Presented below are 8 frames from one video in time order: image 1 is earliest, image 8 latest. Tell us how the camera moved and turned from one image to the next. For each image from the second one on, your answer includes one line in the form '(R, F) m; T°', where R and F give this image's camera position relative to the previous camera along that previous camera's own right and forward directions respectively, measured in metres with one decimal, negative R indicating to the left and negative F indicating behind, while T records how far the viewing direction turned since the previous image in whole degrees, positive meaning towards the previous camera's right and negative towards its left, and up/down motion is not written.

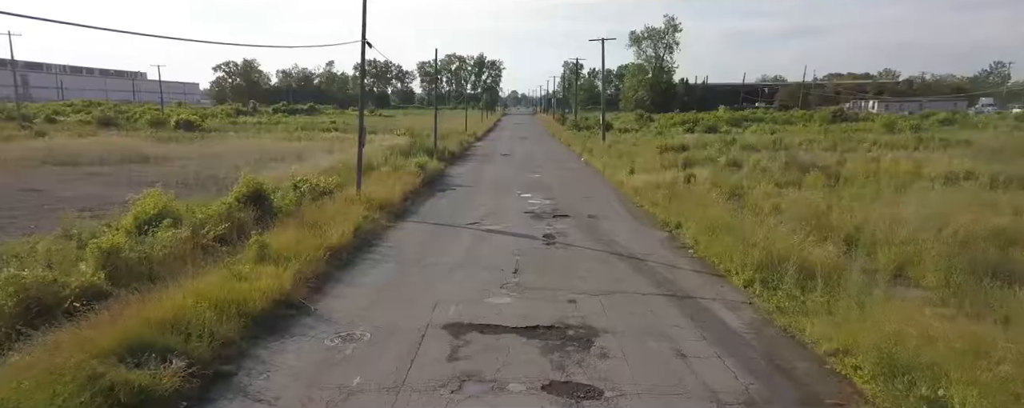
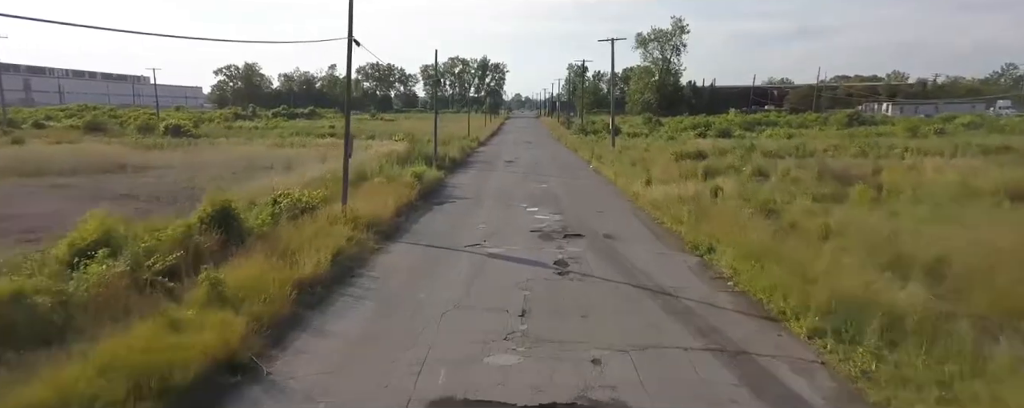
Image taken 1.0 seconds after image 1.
(0.0, +2.1) m; 0°
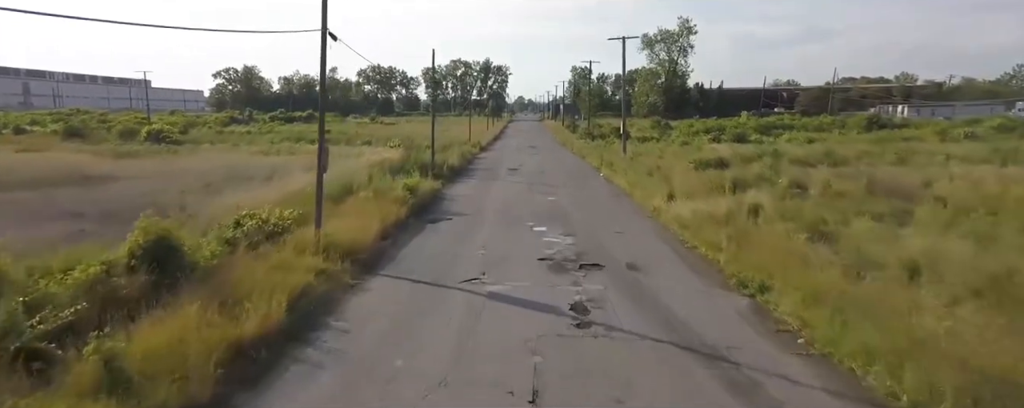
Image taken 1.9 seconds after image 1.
(0.0, +2.6) m; 0°
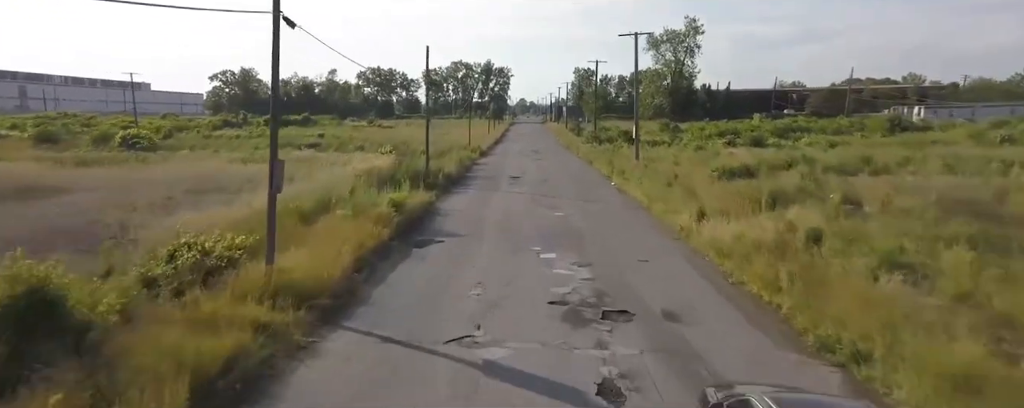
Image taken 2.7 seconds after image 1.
(0.0, +3.0) m; 0°
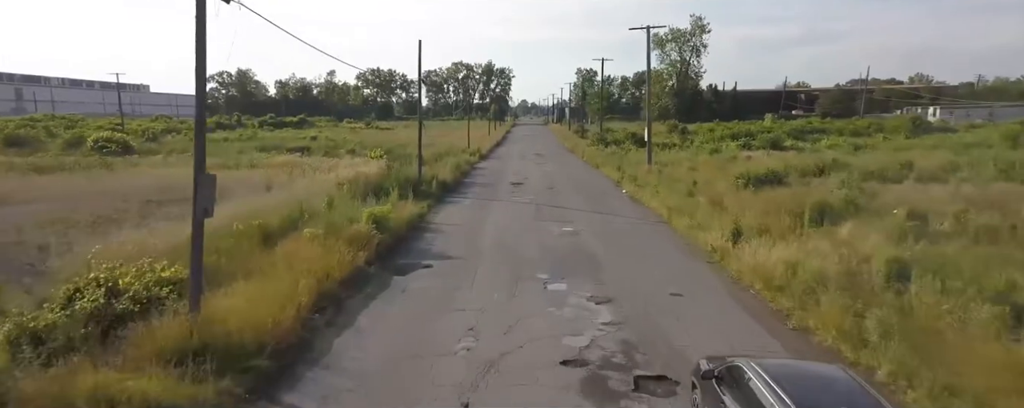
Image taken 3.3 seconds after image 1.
(0.0, +2.7) m; 0°
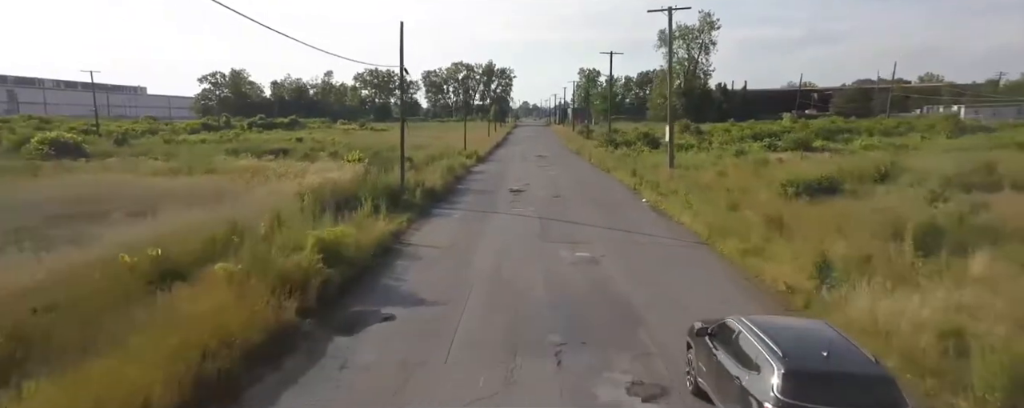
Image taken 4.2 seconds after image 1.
(+0.1, +4.2) m; 0°
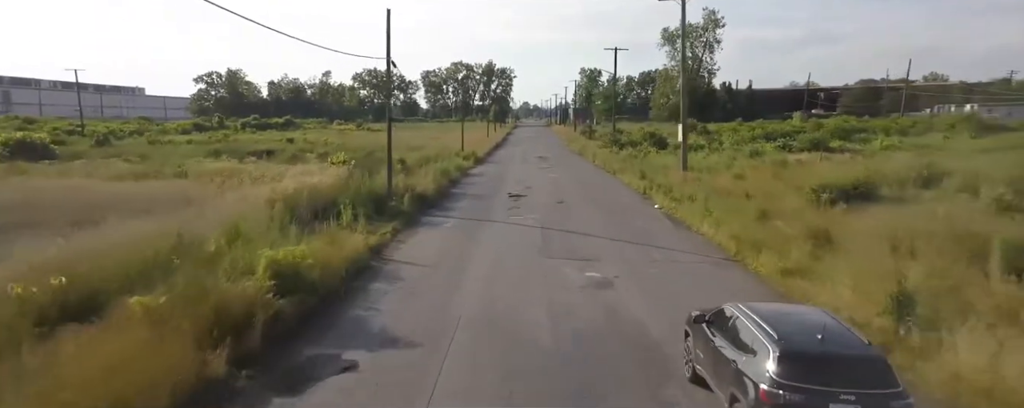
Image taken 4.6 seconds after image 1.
(+0.1, +2.2) m; 0°
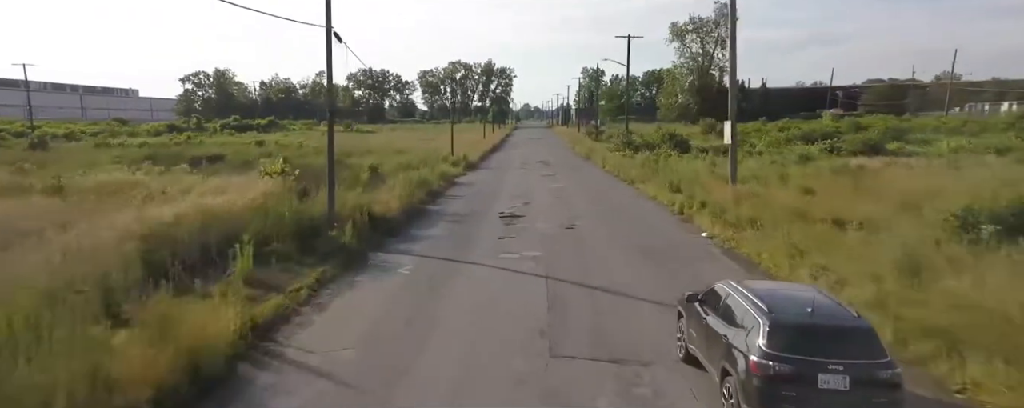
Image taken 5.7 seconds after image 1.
(+0.2, +6.0) m; 0°
